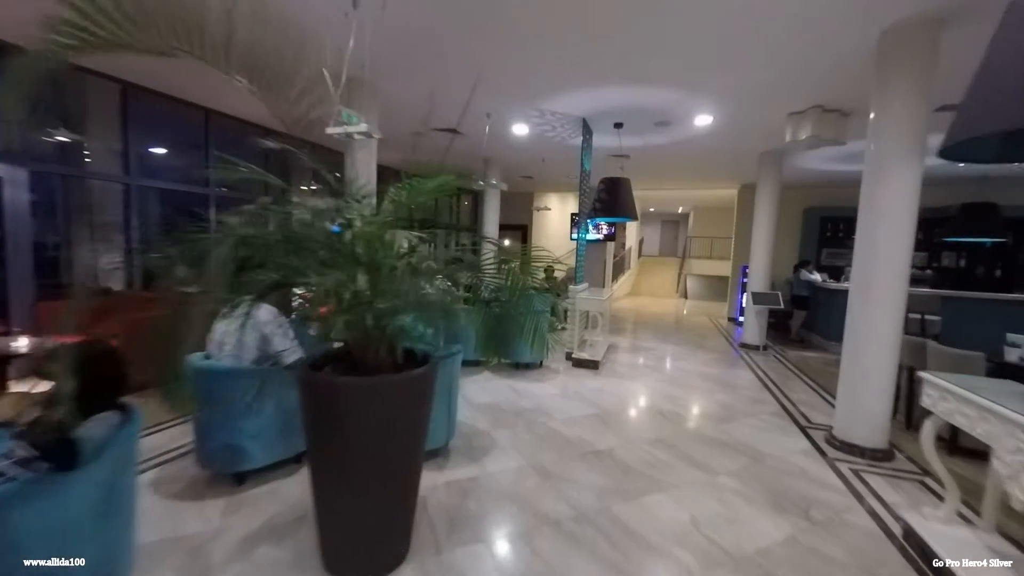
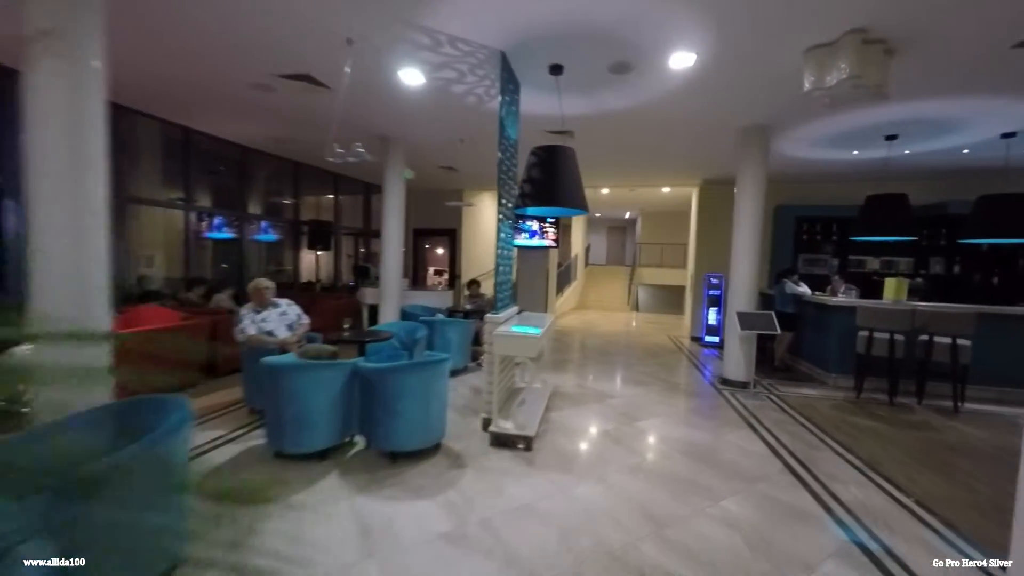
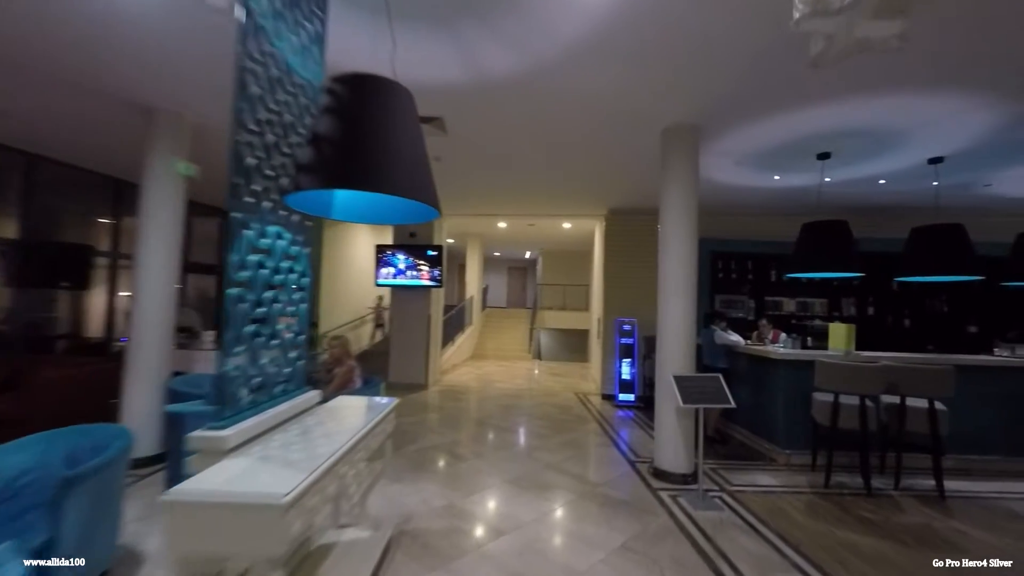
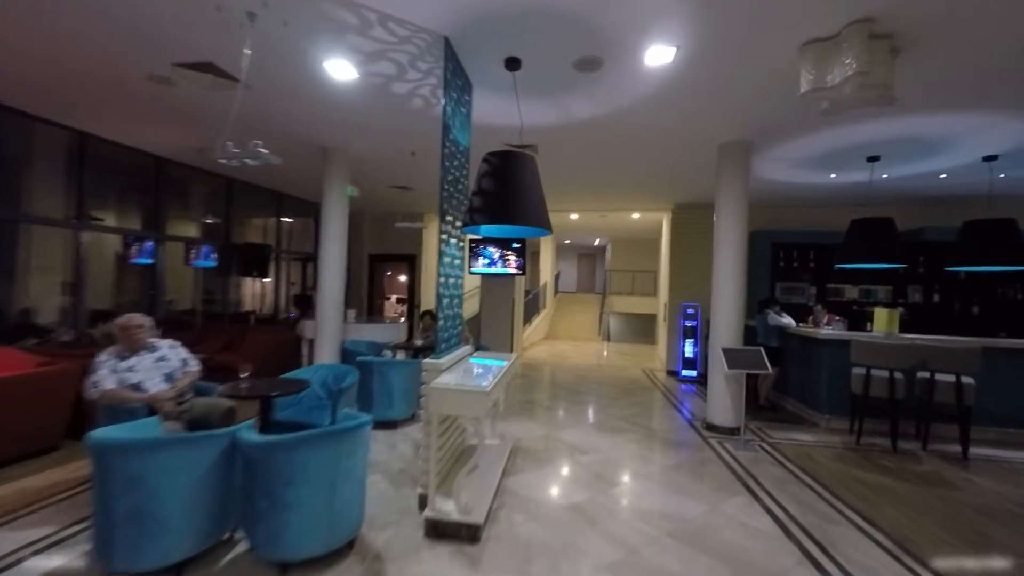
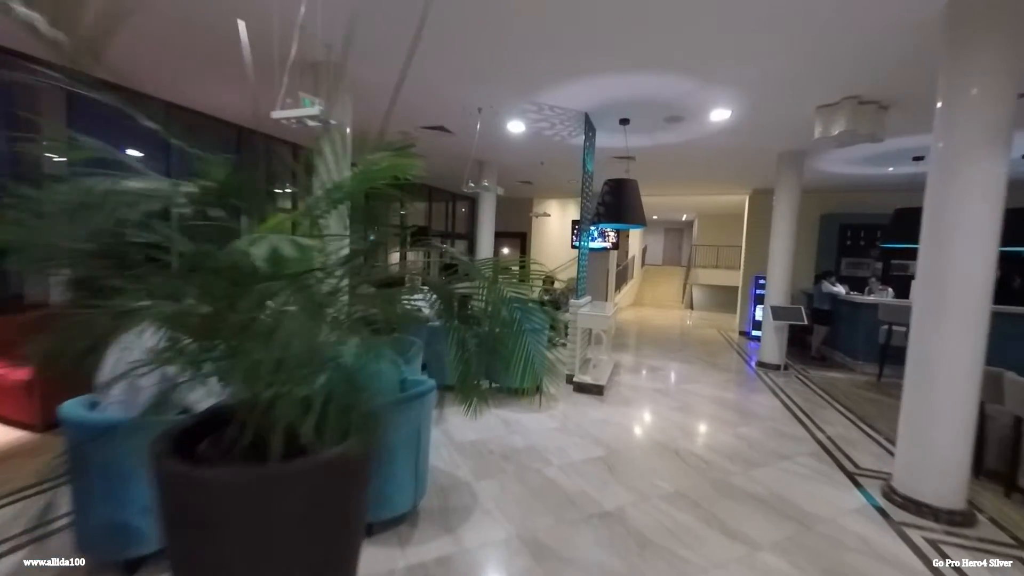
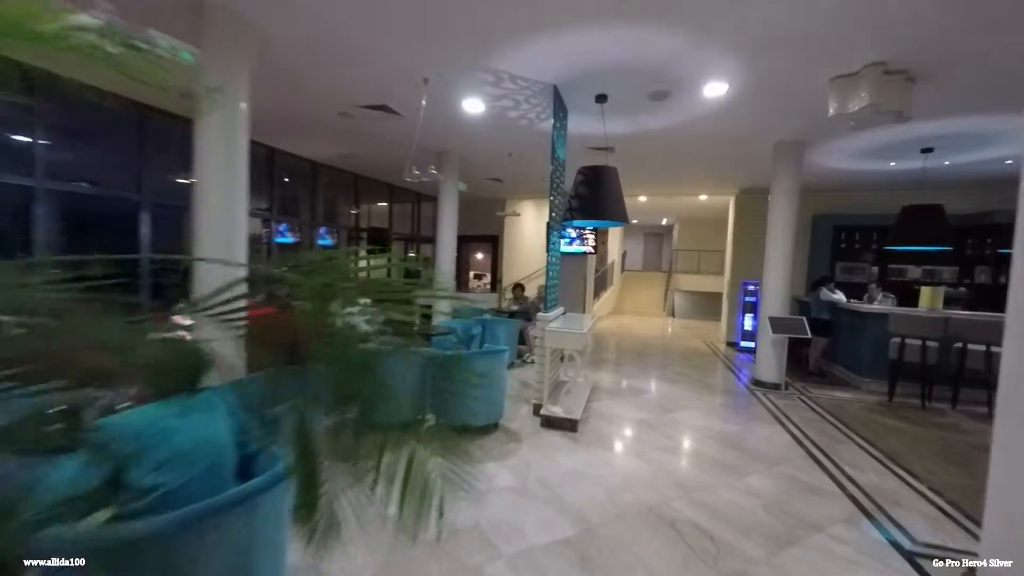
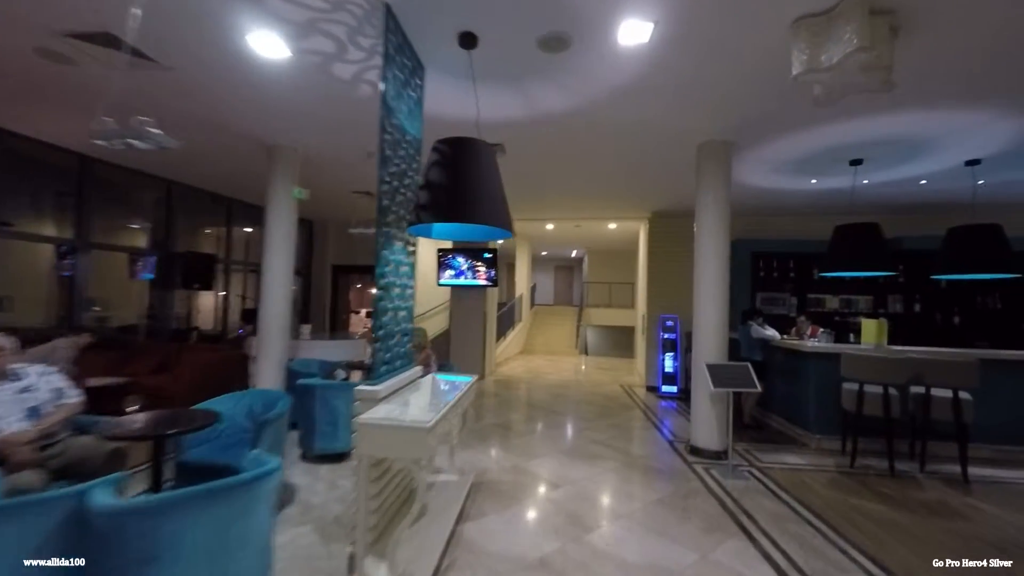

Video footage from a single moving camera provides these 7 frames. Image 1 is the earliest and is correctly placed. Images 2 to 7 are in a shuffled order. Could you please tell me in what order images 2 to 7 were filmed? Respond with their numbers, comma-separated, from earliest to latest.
5, 6, 2, 4, 7, 3
